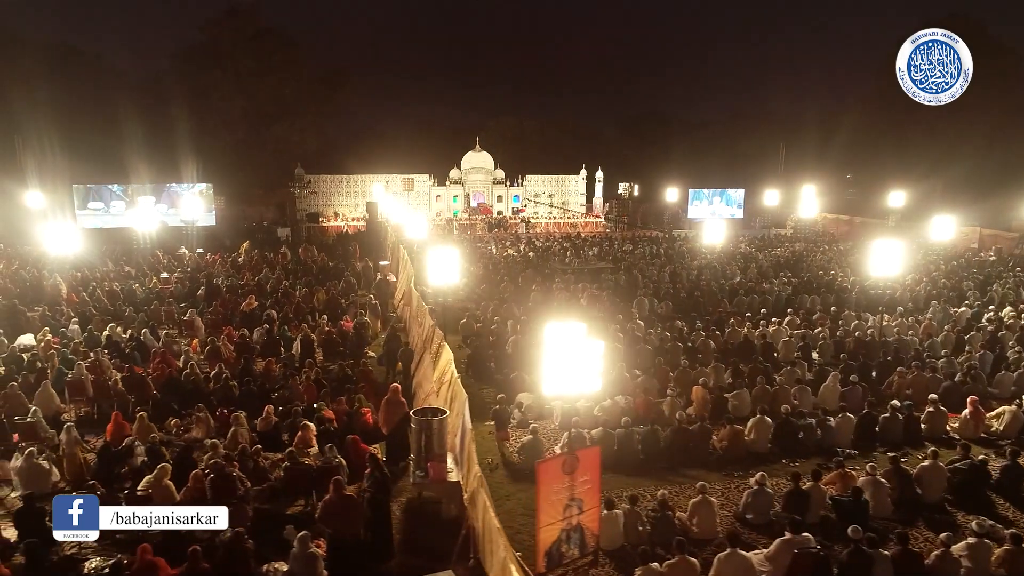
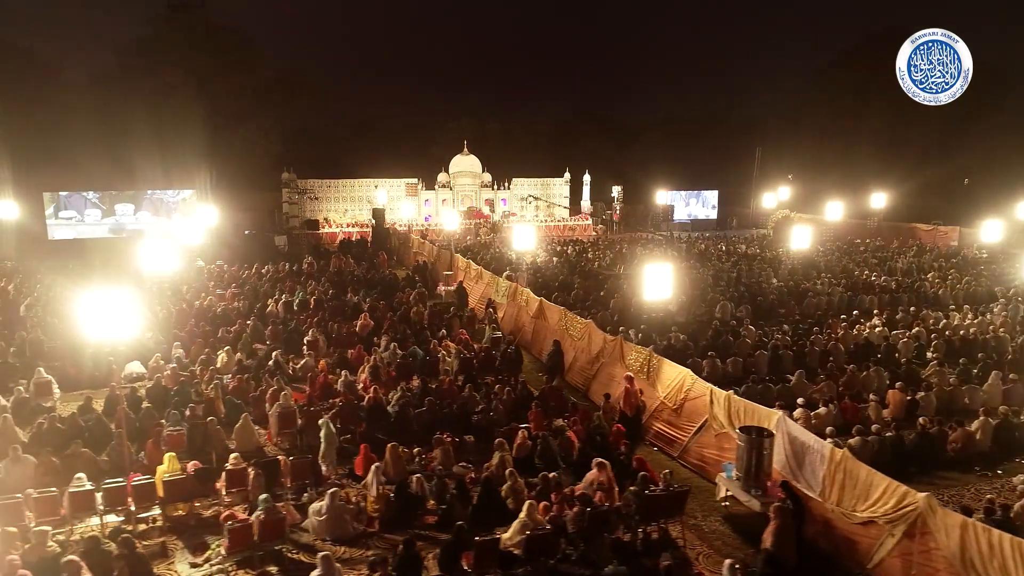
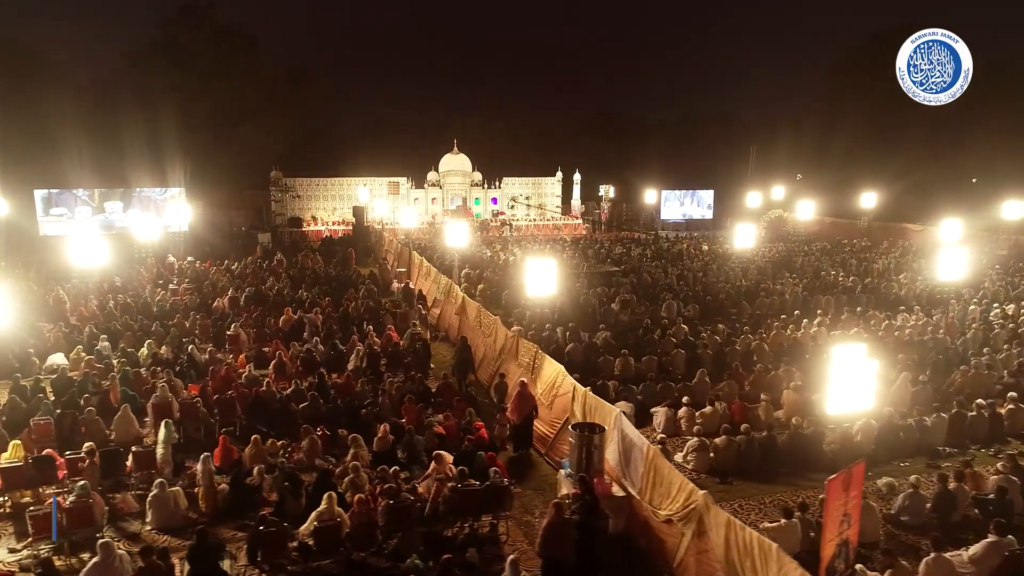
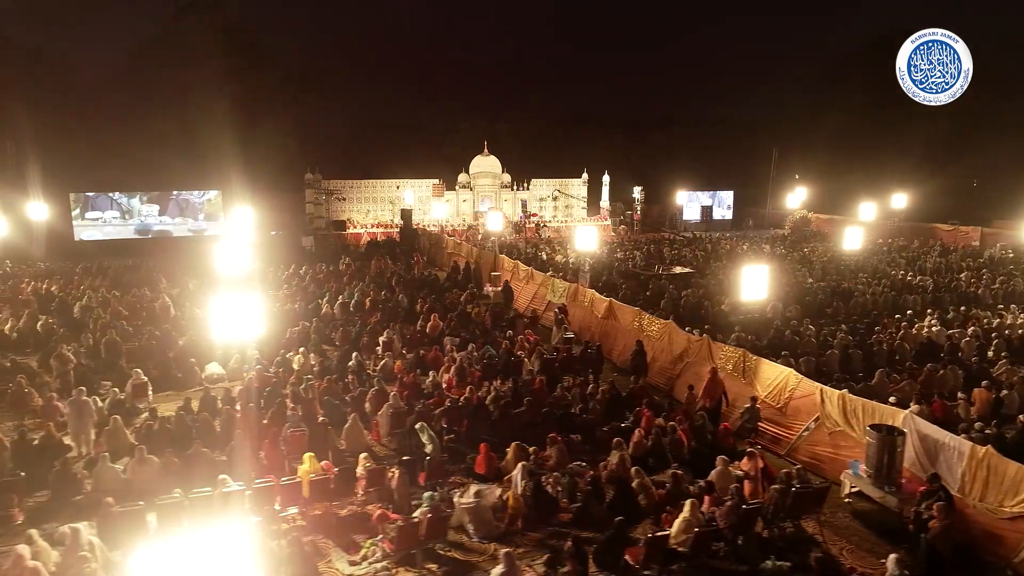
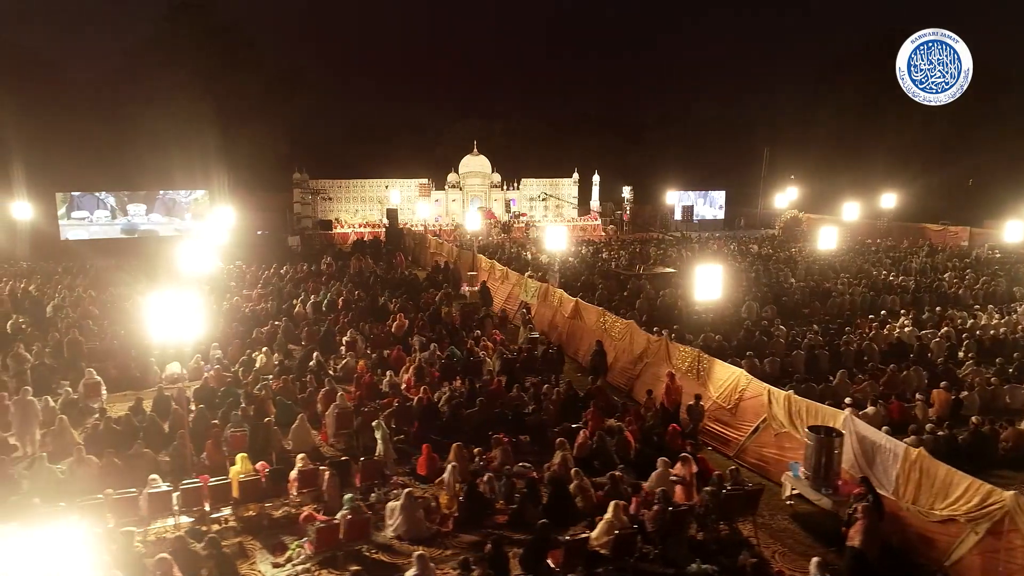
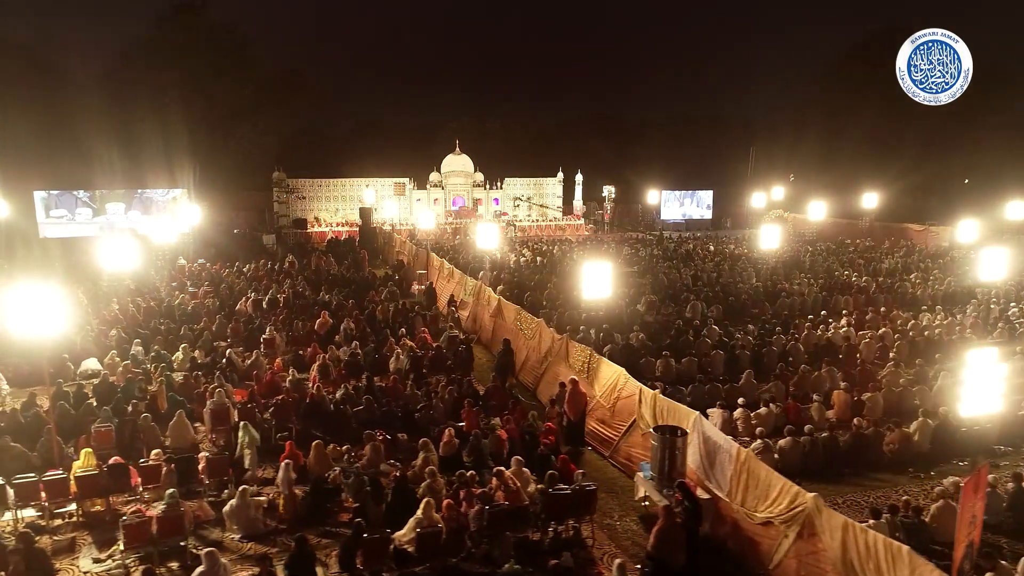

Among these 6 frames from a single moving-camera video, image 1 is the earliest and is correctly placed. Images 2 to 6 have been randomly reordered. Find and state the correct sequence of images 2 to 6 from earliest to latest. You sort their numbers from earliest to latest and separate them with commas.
3, 6, 2, 5, 4
